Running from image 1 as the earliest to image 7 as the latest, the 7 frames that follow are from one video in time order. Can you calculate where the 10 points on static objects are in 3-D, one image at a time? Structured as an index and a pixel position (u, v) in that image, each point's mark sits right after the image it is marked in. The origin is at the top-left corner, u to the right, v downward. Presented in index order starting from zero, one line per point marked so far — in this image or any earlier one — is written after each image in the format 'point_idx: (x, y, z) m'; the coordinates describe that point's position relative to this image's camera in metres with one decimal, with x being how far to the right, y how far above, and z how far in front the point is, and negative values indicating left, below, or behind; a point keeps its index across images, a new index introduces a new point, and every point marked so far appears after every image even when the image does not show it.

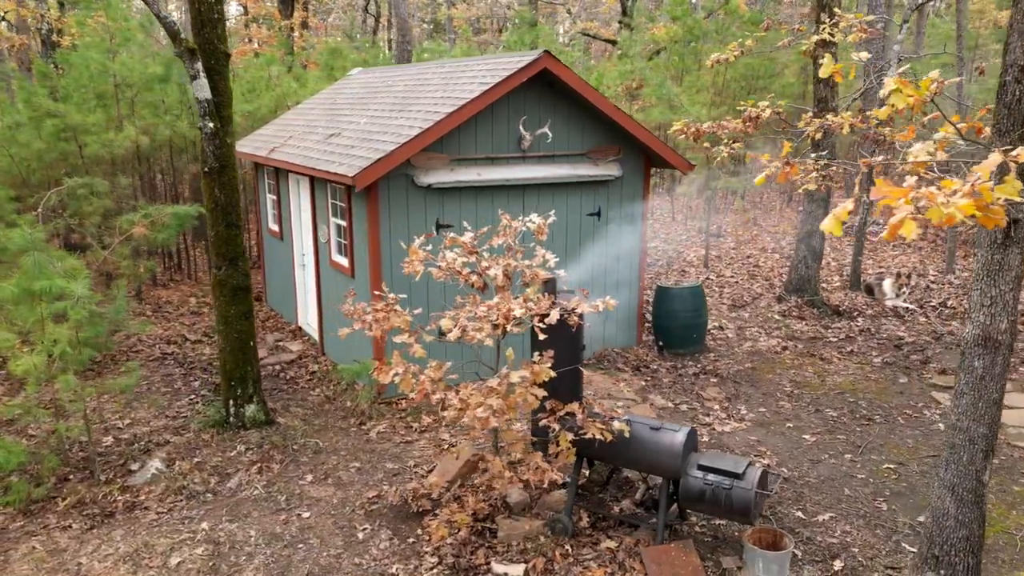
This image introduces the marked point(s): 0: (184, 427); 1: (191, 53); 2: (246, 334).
0: (-3.4, -1.4, +7.3) m
1: (-2.7, +2.0, +6.1) m
2: (-2.6, -0.4, +6.9) m
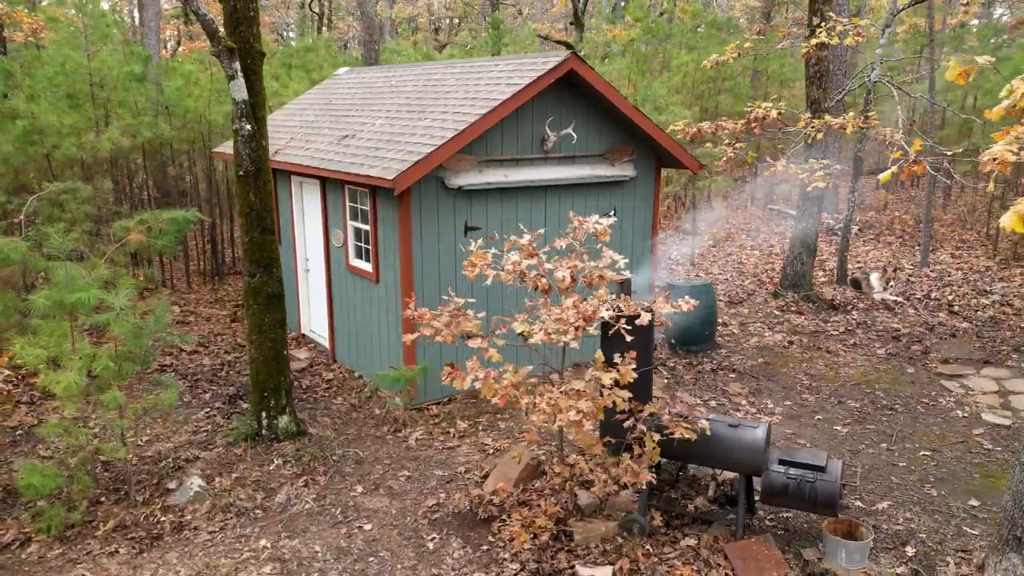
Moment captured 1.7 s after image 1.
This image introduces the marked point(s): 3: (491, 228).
0: (-3.0, -1.5, +7.0) m
1: (-2.3, +1.9, +5.8) m
2: (-2.2, -0.5, +6.6) m
3: (-0.2, +0.7, +7.8) m
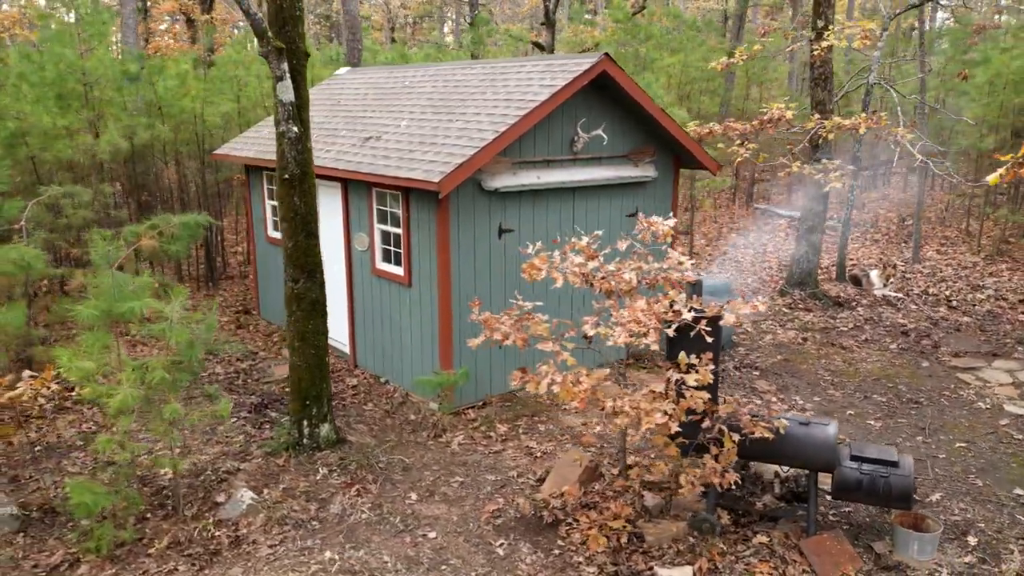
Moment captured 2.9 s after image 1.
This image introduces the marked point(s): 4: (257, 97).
0: (-2.5, -1.6, +6.8) m
1: (-1.9, +1.9, +5.7) m
2: (-1.7, -0.6, +6.5) m
3: (+0.1, +0.6, +7.7) m
4: (-4.5, +3.4, +12.5) m
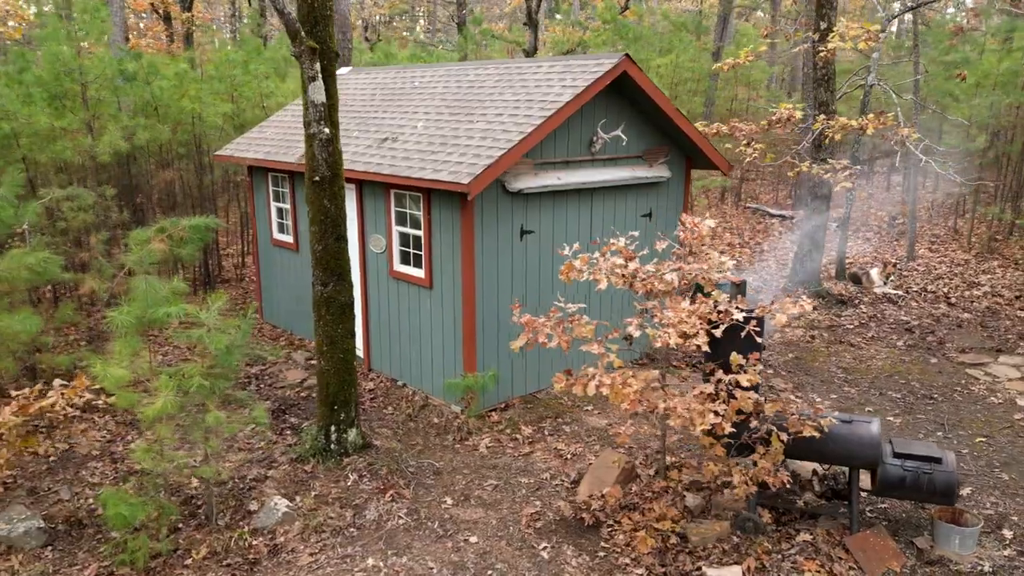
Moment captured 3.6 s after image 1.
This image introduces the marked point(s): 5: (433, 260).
0: (-2.3, -1.6, +6.7) m
1: (-1.6, +1.9, +5.6) m
2: (-1.5, -0.6, +6.4) m
3: (+0.3, +0.6, +7.7) m
4: (-4.5, +3.3, +12.3) m
5: (-0.8, +0.3, +7.5) m
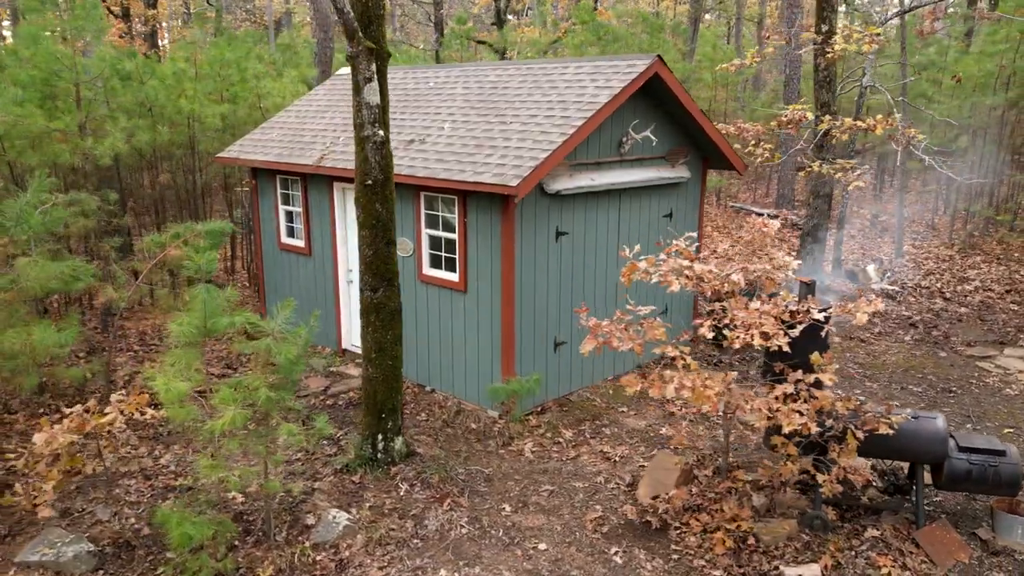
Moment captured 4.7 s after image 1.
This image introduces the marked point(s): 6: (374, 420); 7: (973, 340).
0: (-1.8, -1.7, +6.5) m
1: (-1.1, +1.8, +5.4) m
2: (-1.0, -0.6, +6.3) m
3: (+0.7, +0.6, +7.7) m
4: (-4.4, +3.2, +11.9) m
5: (-0.5, +0.3, +7.4) m
6: (-1.2, -1.2, +6.3) m
7: (+6.3, -0.7, +9.7) m
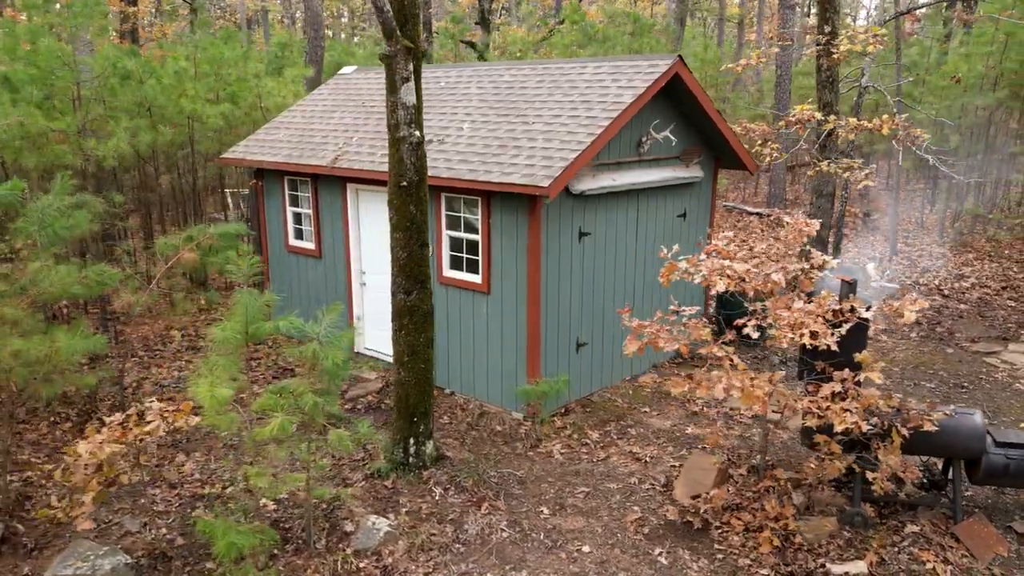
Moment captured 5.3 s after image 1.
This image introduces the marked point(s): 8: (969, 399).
0: (-1.5, -1.7, +6.4) m
1: (-0.8, +1.8, +5.4) m
2: (-0.7, -0.7, +6.2) m
3: (+0.9, +0.6, +7.7) m
4: (-4.4, +3.2, +11.7) m
5: (-0.2, +0.2, +7.3) m
6: (-0.9, -1.2, +6.2) m
7: (+6.4, -0.7, +9.8) m
8: (+5.1, -1.2, +7.9) m
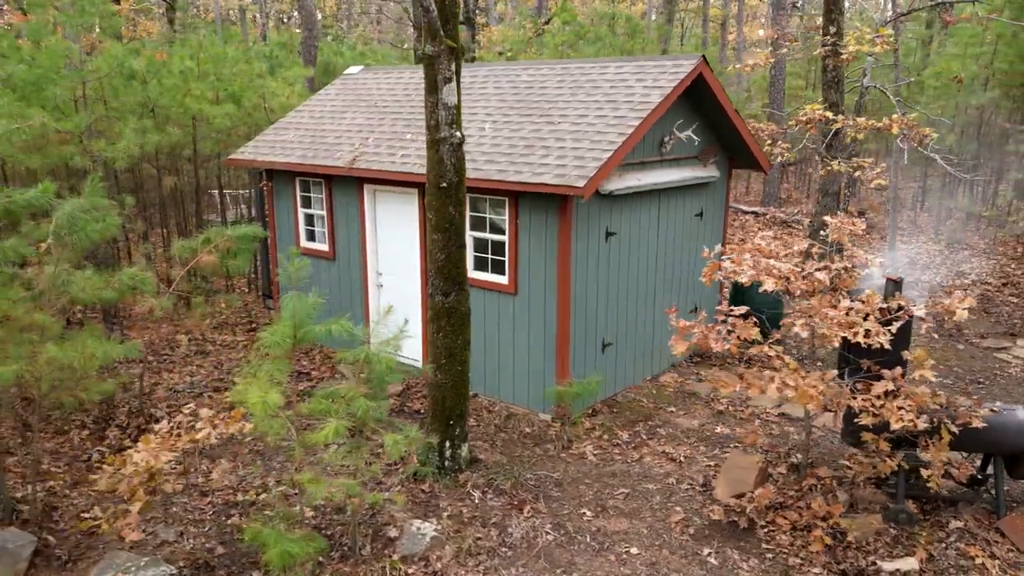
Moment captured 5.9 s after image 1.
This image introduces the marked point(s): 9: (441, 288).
0: (-1.2, -1.7, +6.3) m
1: (-0.5, +1.8, +5.3) m
2: (-0.4, -0.7, +6.1) m
3: (+1.2, +0.6, +7.7) m
4: (-4.2, +3.1, +11.6) m
5: (+0.1, +0.2, +7.3) m
6: (-0.6, -1.2, +6.2) m
7: (+6.7, -0.6, +10.0) m
8: (+5.3, -1.2, +8.0) m
9: (-0.6, 0.0, +5.8) m
